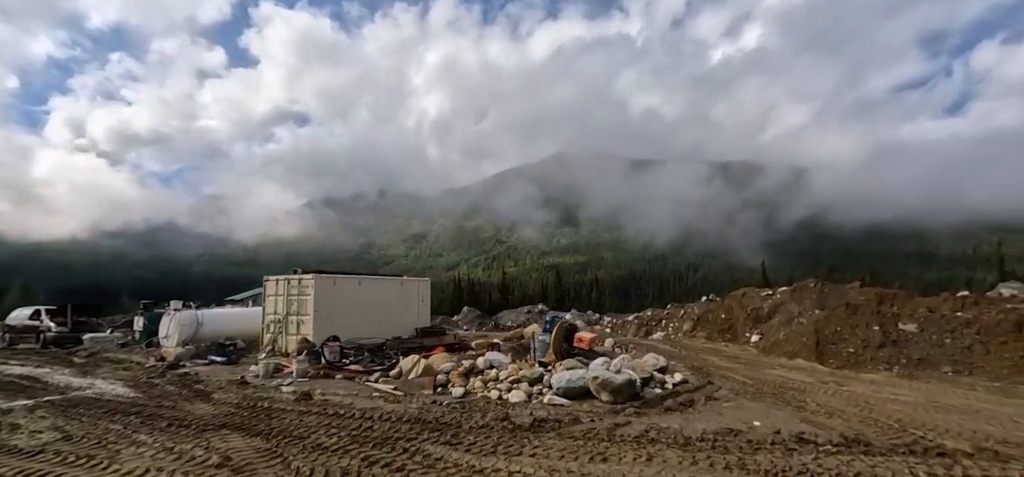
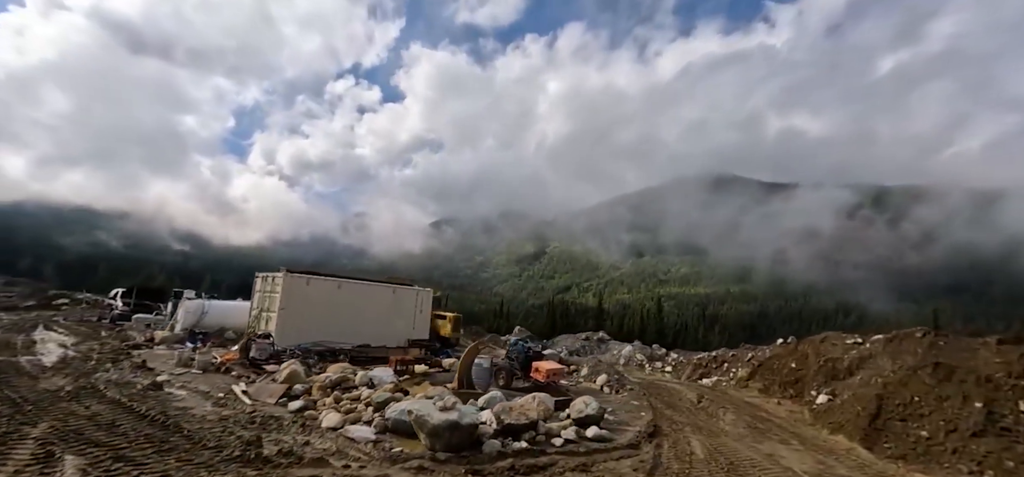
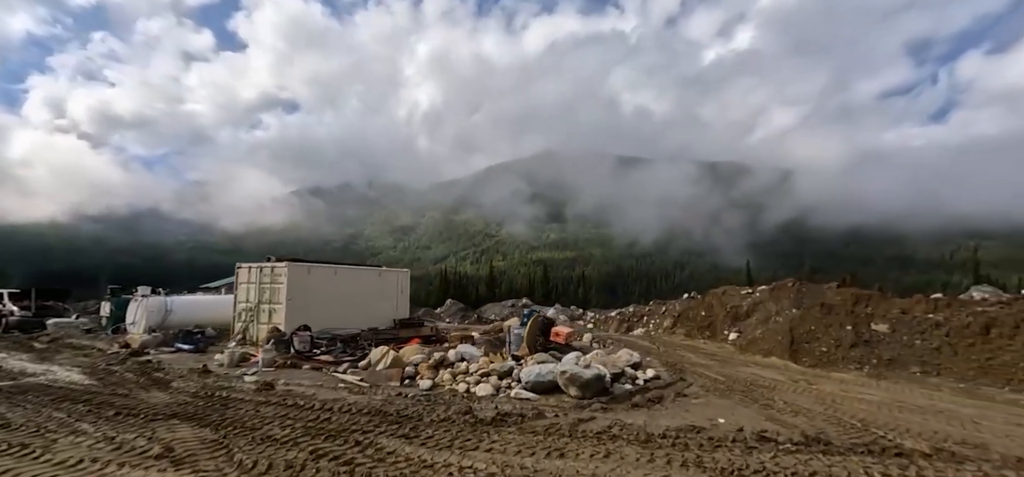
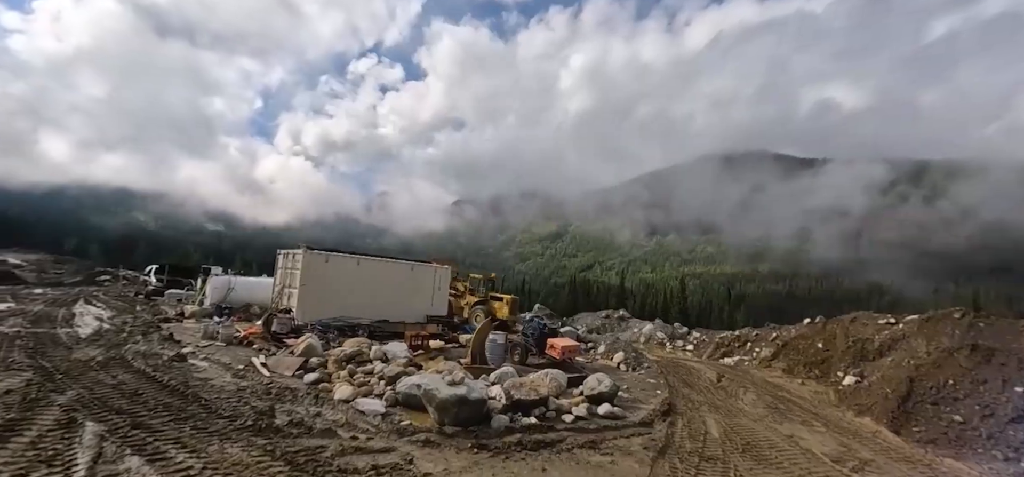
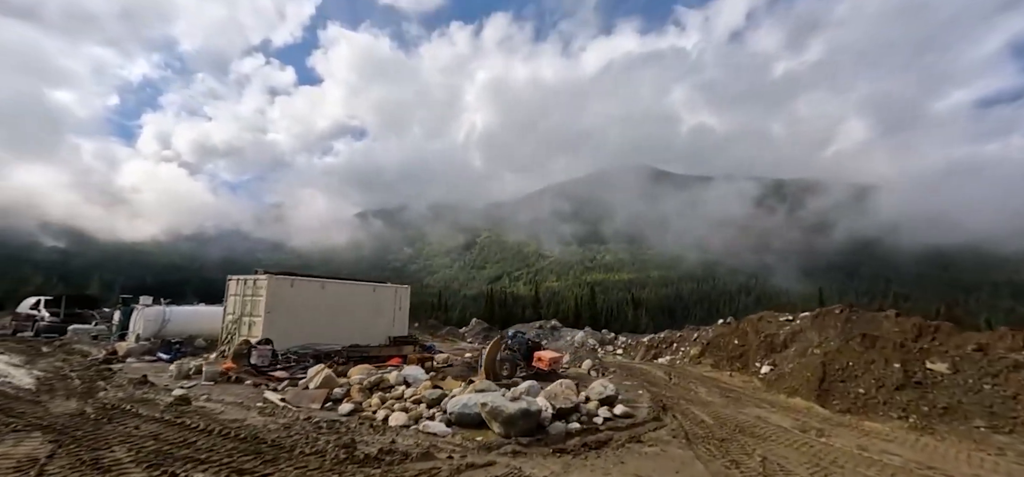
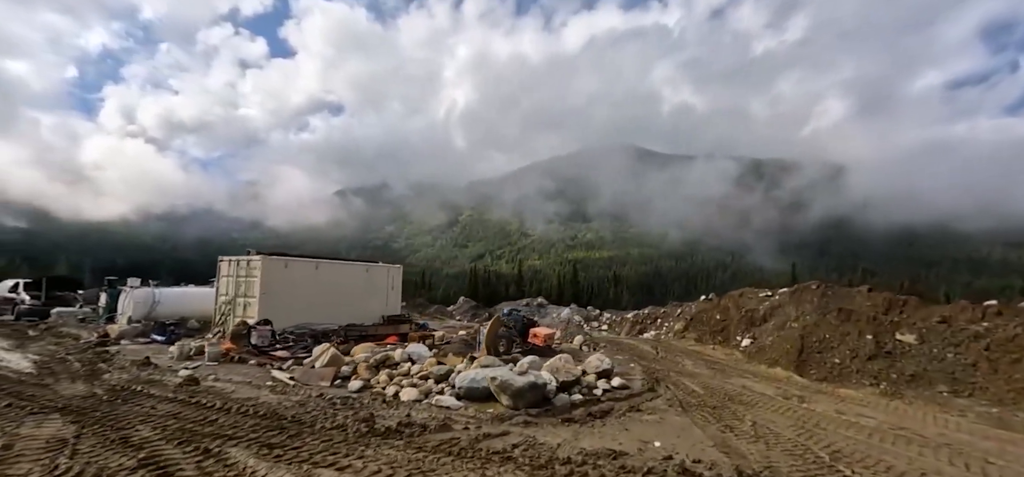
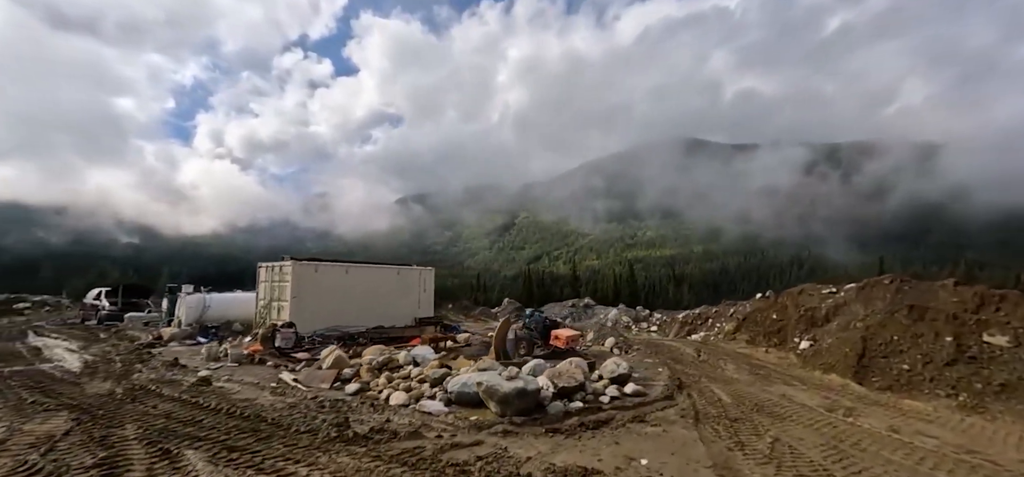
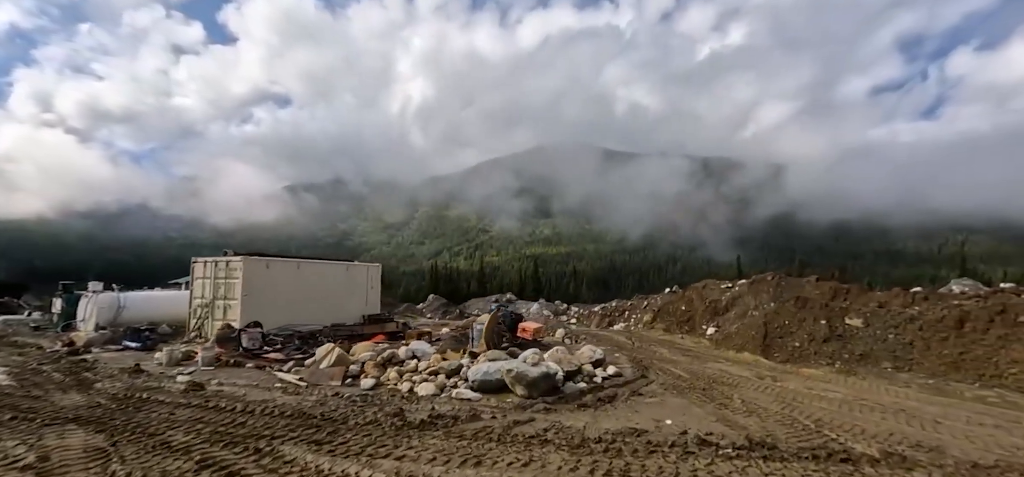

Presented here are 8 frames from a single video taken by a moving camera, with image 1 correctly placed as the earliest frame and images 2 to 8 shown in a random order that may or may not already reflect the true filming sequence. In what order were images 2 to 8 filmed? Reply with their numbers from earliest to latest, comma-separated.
3, 8, 6, 5, 7, 2, 4
